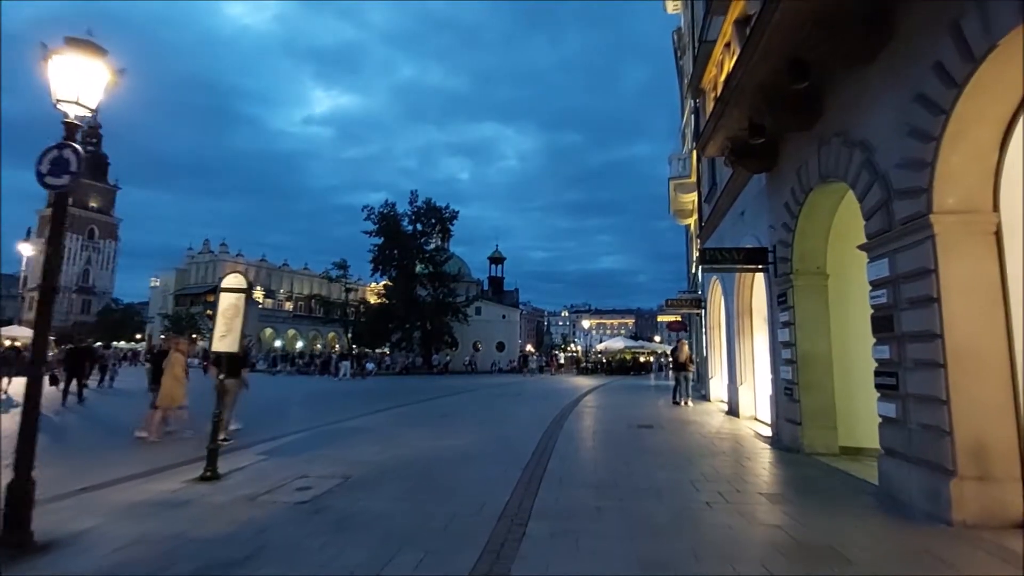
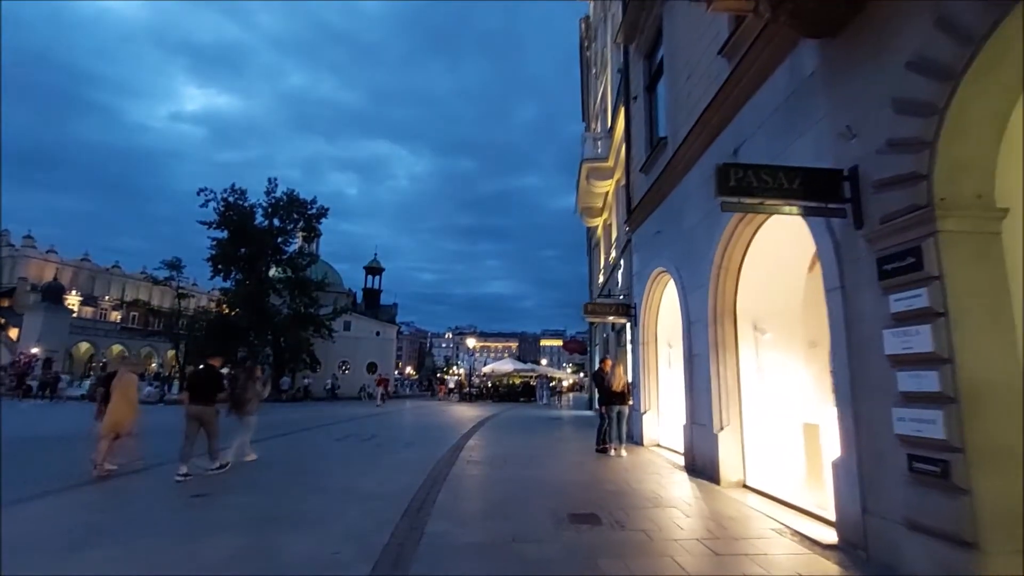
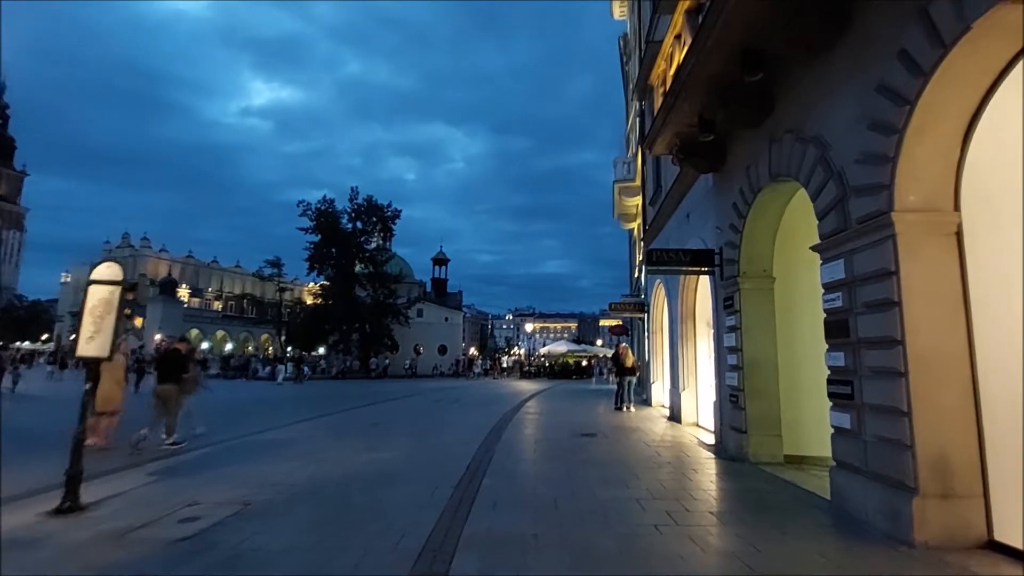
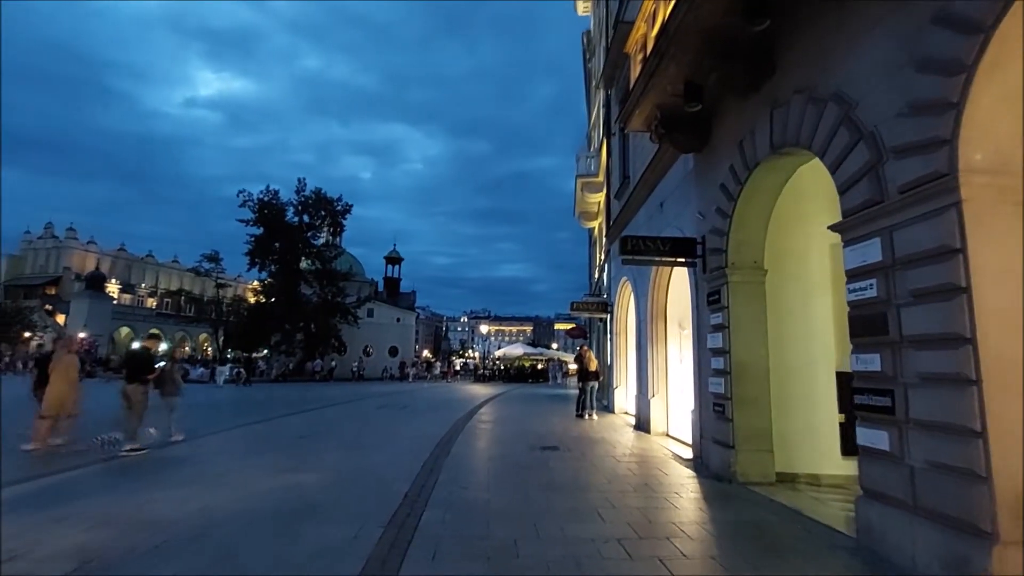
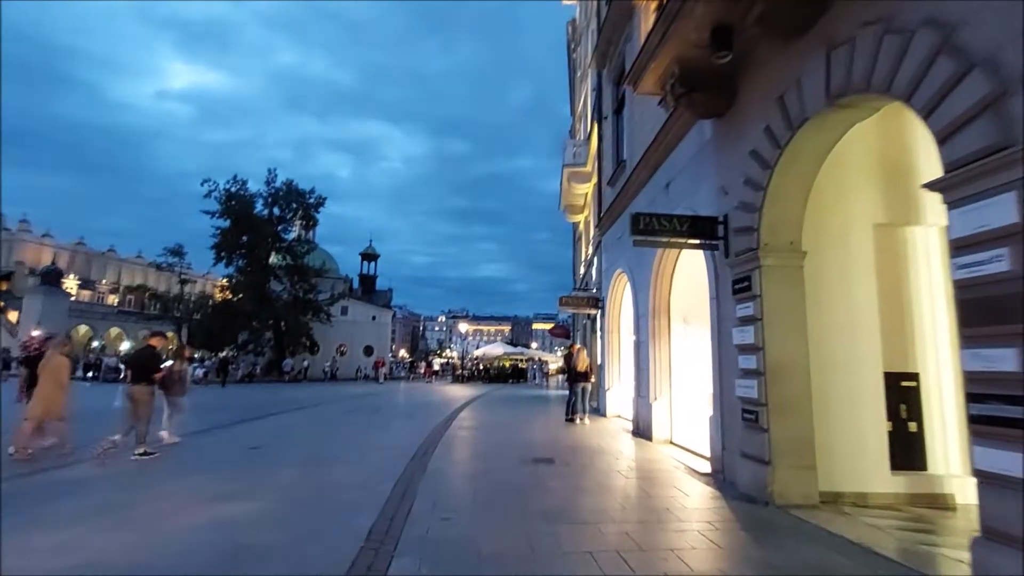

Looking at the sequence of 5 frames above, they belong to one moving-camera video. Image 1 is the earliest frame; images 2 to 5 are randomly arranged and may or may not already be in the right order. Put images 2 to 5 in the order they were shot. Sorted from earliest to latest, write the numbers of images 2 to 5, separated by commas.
3, 4, 5, 2
